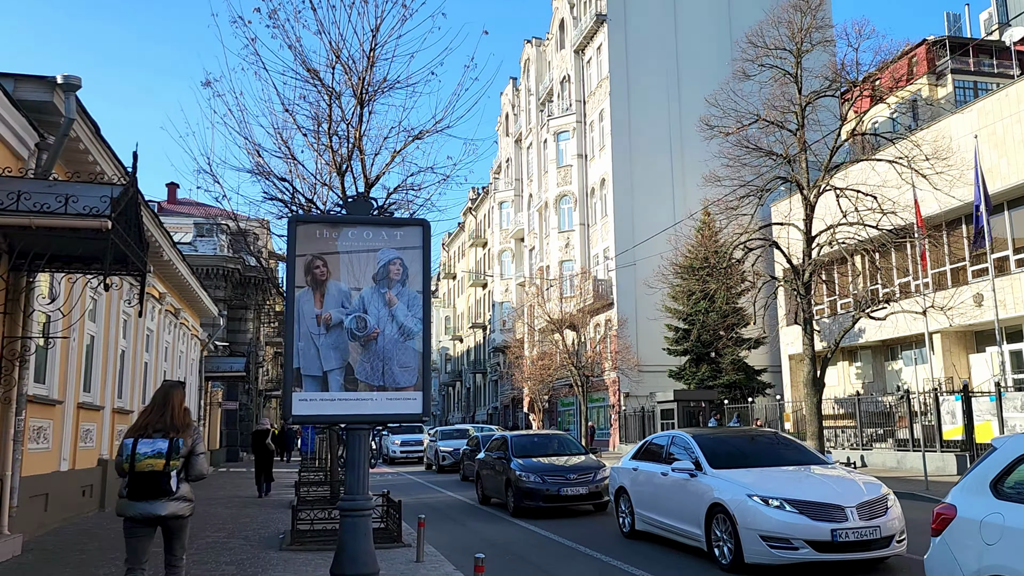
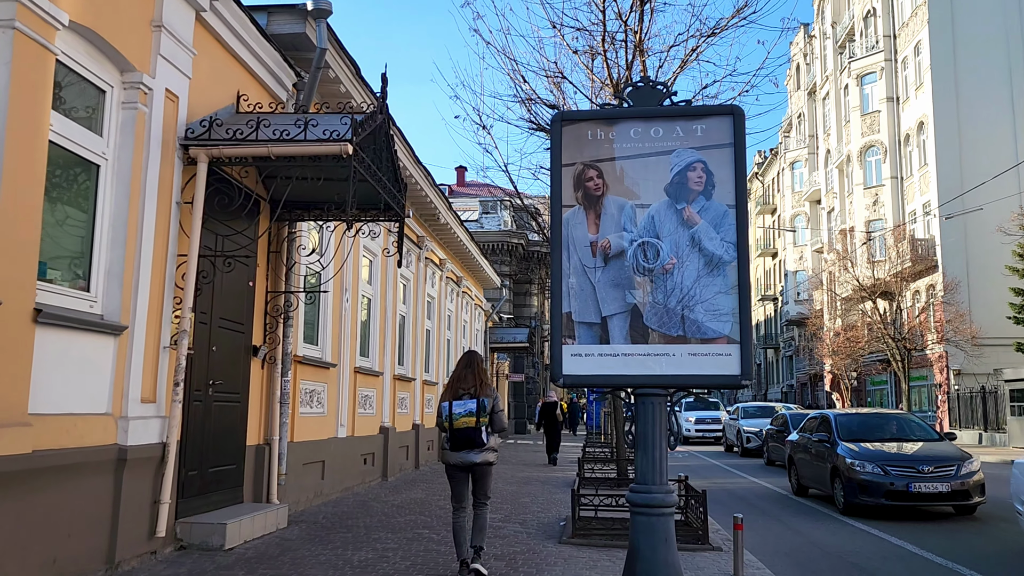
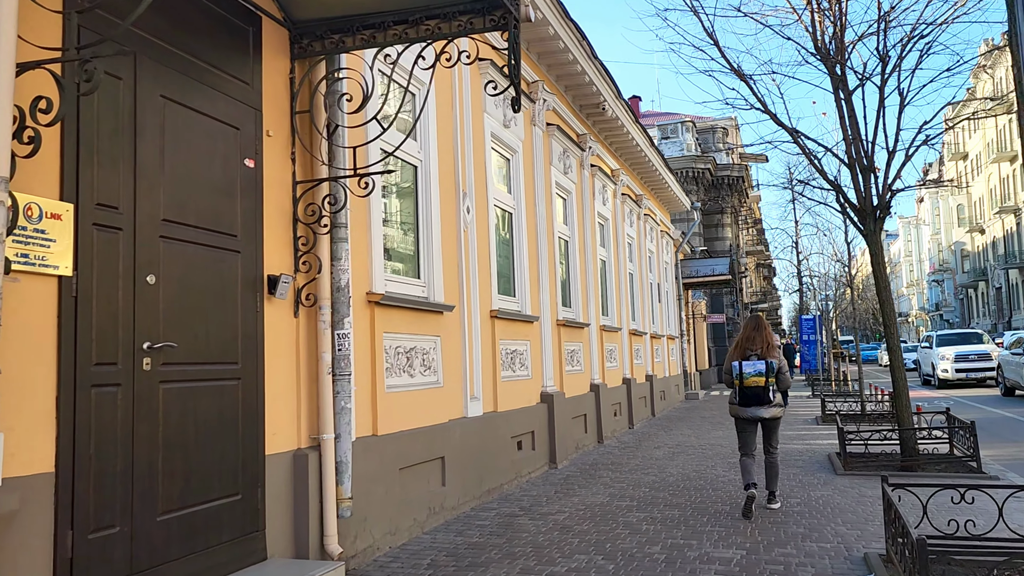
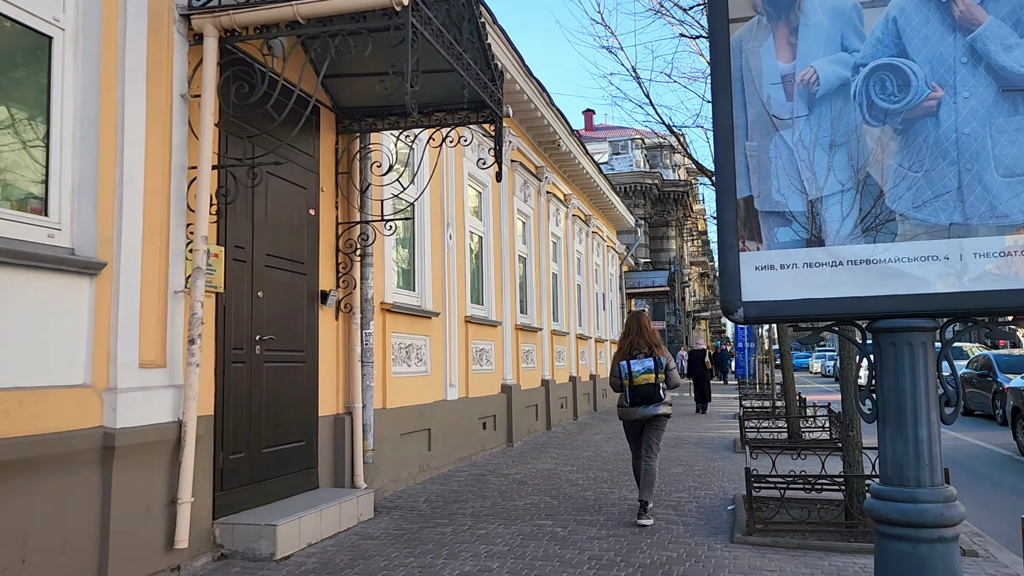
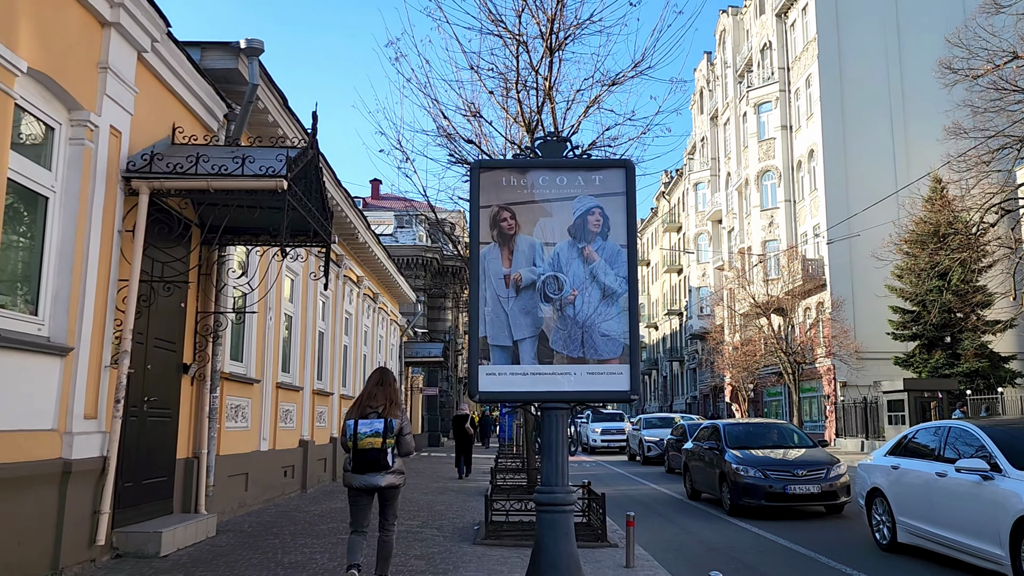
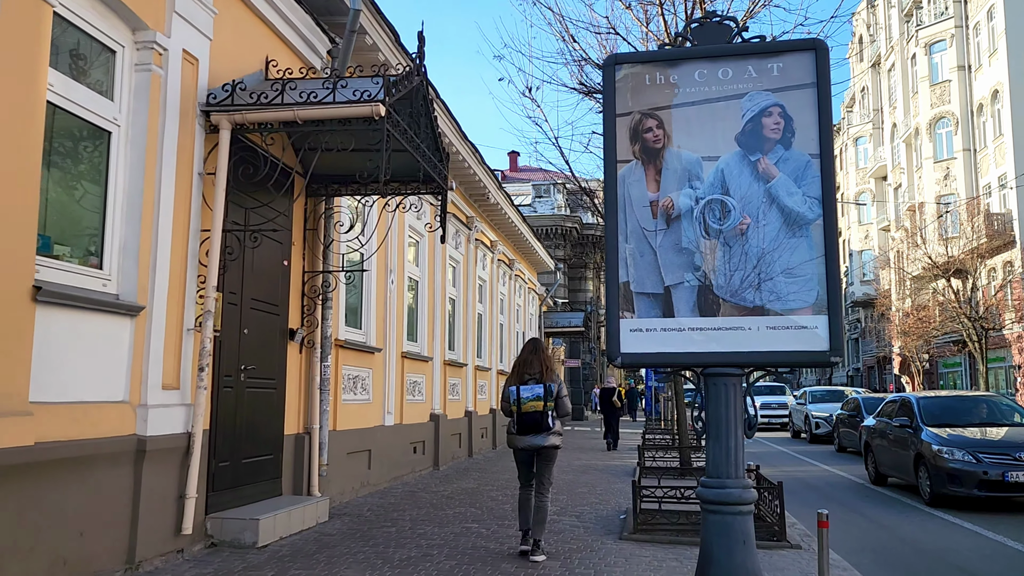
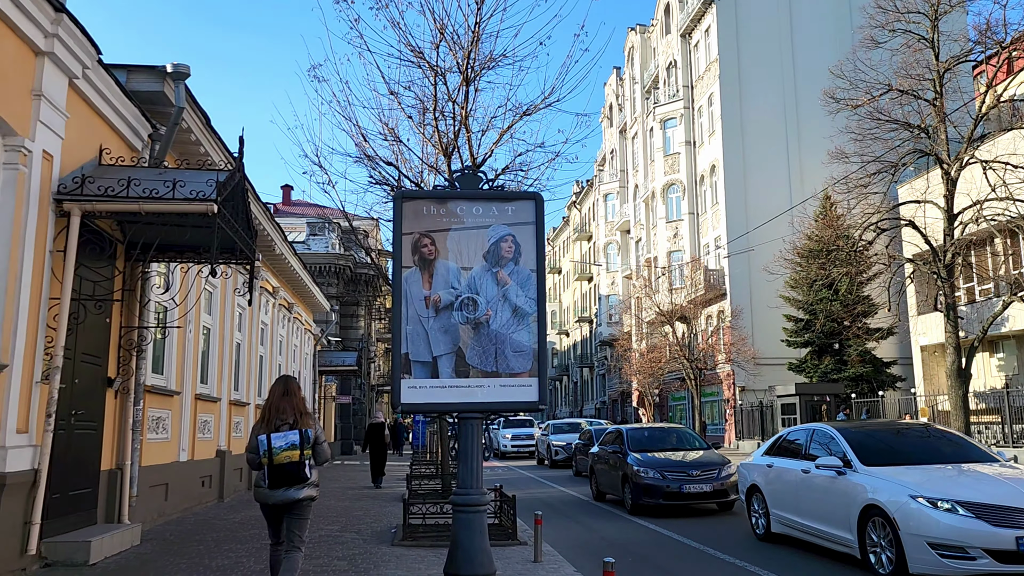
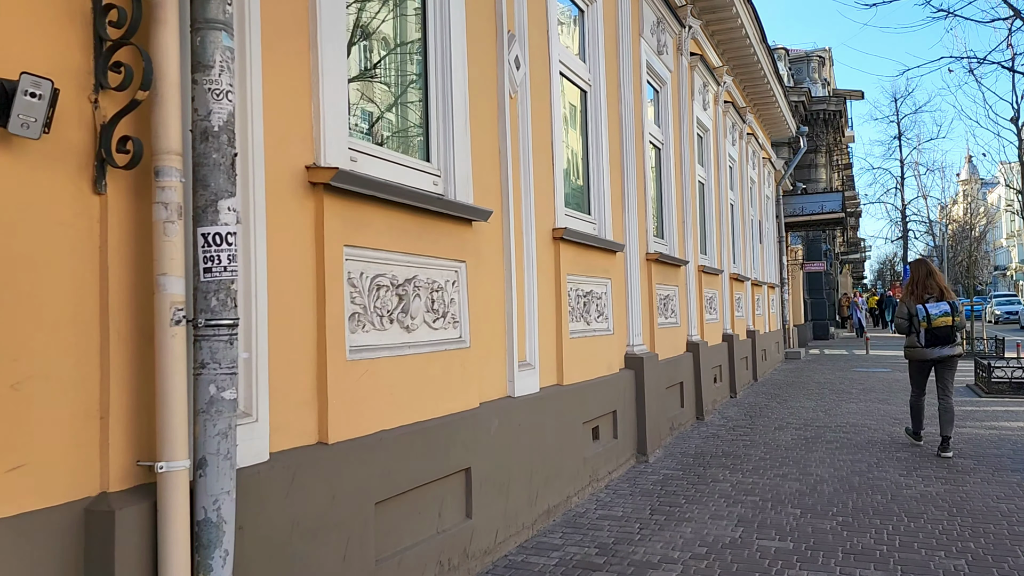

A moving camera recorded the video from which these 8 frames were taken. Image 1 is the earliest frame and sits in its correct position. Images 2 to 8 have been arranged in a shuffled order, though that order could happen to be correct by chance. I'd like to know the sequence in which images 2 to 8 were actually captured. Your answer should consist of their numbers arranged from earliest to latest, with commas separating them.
7, 5, 2, 6, 4, 3, 8
